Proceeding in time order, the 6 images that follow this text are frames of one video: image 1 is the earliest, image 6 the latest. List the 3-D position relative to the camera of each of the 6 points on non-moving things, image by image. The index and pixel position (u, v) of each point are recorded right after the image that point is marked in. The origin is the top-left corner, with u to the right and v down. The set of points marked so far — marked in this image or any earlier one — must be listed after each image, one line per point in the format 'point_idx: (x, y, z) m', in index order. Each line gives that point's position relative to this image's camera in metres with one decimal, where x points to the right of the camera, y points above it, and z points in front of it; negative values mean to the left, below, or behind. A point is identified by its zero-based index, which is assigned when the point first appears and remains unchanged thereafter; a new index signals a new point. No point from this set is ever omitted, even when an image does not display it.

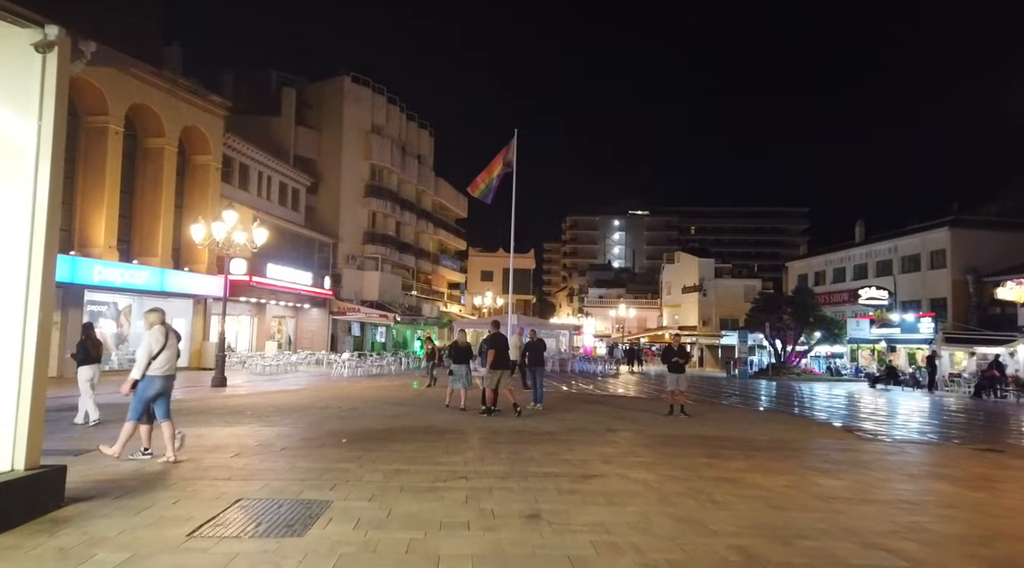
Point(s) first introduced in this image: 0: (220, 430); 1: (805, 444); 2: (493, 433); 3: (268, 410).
0: (-3.8, -1.9, +10.4) m
1: (+4.0, -2.2, +10.8) m
2: (-0.3, -2.0, +10.8) m
3: (-4.2, -2.2, +13.8) m
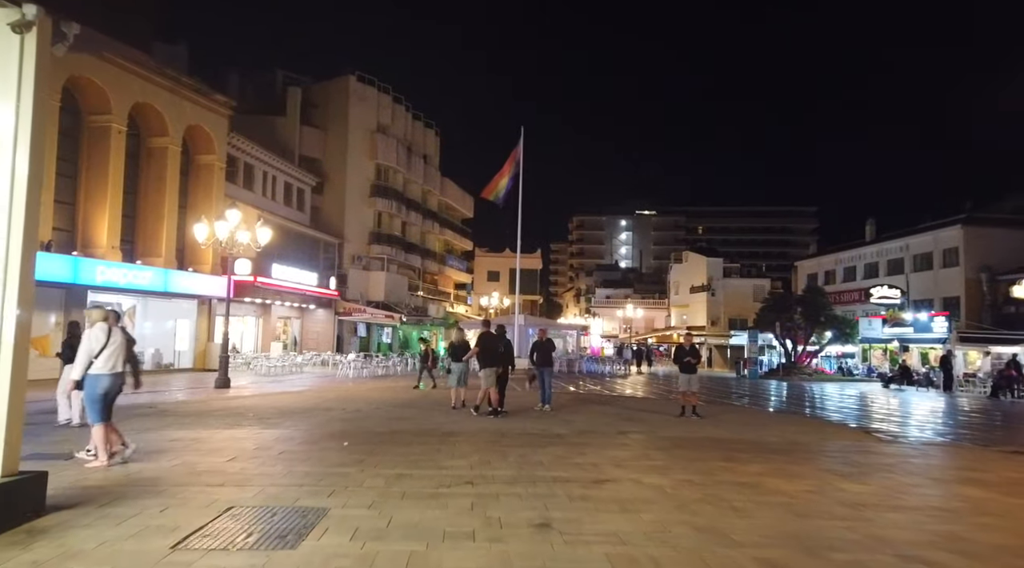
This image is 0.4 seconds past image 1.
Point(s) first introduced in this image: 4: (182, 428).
0: (-3.7, -1.9, +10.1) m
1: (+4.1, -2.1, +10.4) m
2: (-0.2, -2.0, +10.5) m
3: (-4.1, -2.2, +13.5) m
4: (-4.5, -1.9, +10.7) m
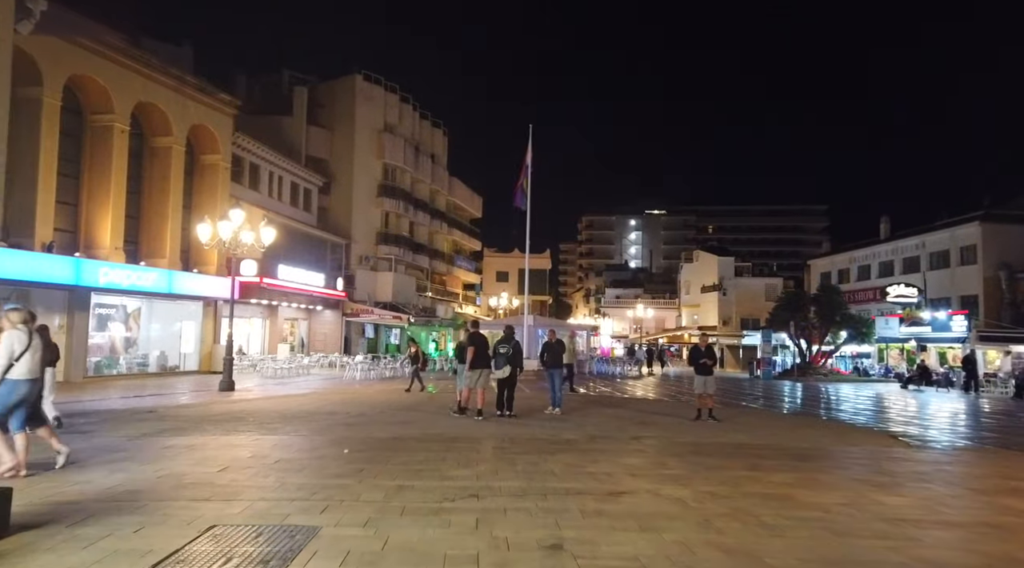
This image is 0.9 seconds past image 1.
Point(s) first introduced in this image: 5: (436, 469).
0: (-3.6, -1.9, +9.6) m
1: (+4.2, -2.1, +9.9) m
2: (0.0, -2.0, +10.0) m
3: (-4.0, -2.2, +13.1) m
4: (-4.4, -2.0, +10.3) m
5: (-0.7, -1.8, +7.6) m
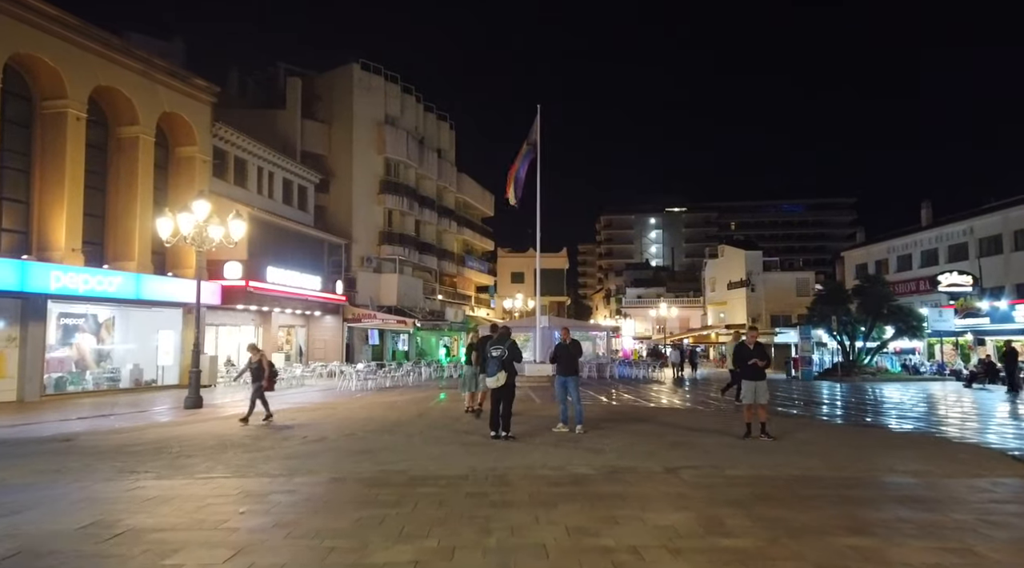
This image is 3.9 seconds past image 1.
0: (-3.8, -1.8, +6.9) m
1: (+4.1, -1.8, +6.9) m
2: (-0.2, -1.8, +7.1) m
3: (-4.0, -2.1, +10.3) m
4: (-4.5, -1.9, +7.6) m
5: (-0.9, -1.6, +4.7) m
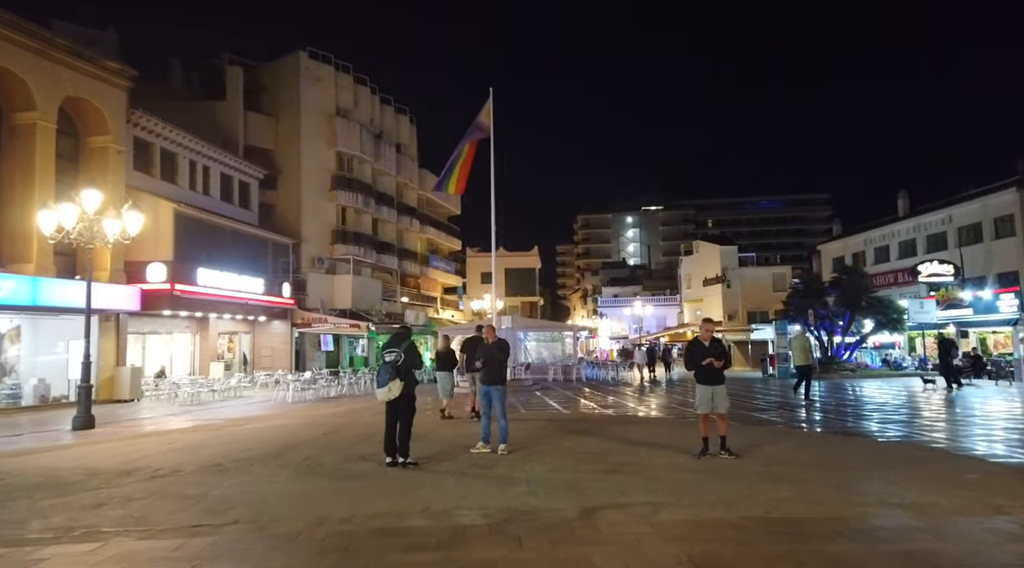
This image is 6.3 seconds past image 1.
0: (-4.8, -1.7, +4.6) m
1: (+3.1, -1.6, +4.8) m
2: (-1.2, -1.7, +5.0) m
3: (-5.1, -2.0, +8.0) m
4: (-5.5, -1.8, +5.3) m
5: (-1.9, -1.4, +2.5) m
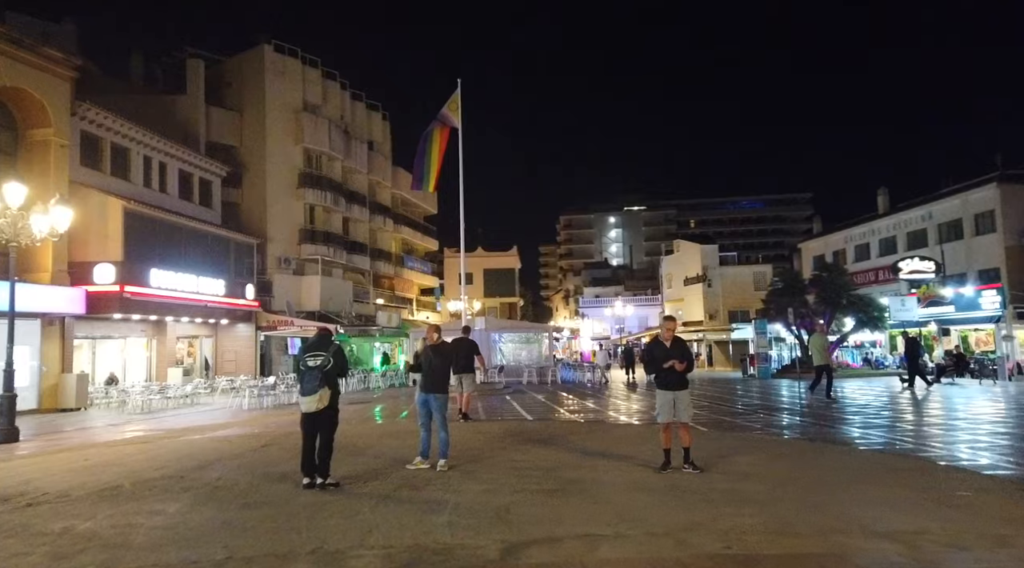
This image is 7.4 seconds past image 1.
0: (-5.3, -1.7, +3.5) m
1: (+2.5, -1.5, +3.8) m
2: (-1.8, -1.6, +3.9) m
3: (-5.7, -2.0, +6.9) m
4: (-6.1, -1.8, +4.1) m
5: (-2.4, -1.4, +1.5) m
